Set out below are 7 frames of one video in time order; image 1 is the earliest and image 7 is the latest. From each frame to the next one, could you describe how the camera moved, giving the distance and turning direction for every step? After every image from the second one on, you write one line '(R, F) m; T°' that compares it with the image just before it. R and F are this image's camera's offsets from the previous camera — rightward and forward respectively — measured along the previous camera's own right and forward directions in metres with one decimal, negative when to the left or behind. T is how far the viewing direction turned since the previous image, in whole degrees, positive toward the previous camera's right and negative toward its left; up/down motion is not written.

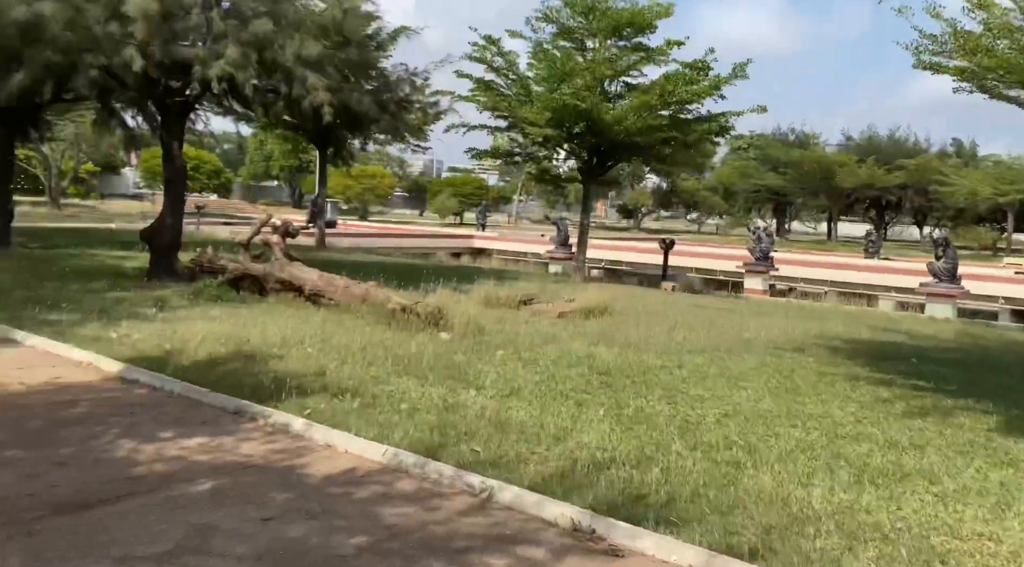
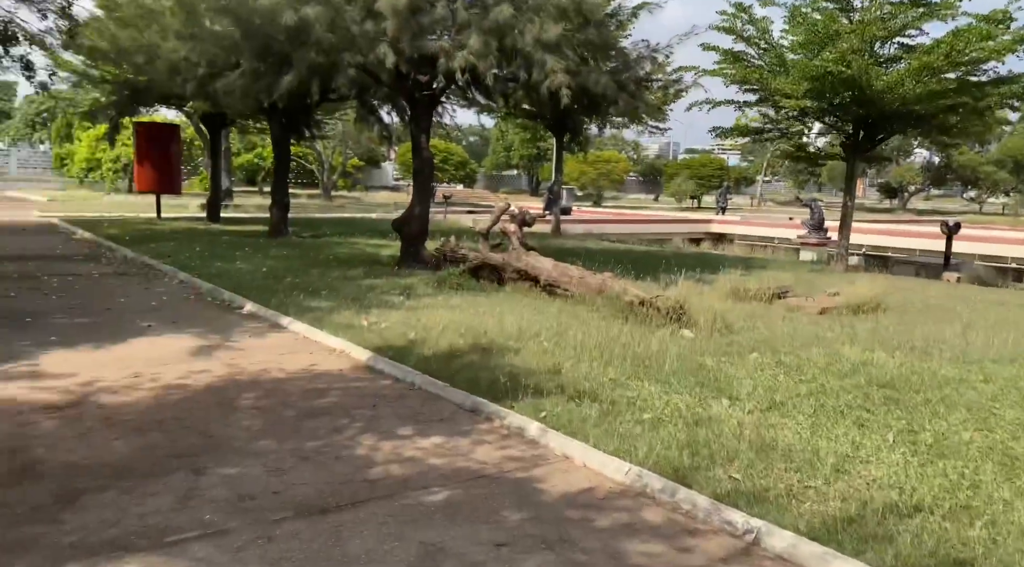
(-0.1, +0.4) m; -14°
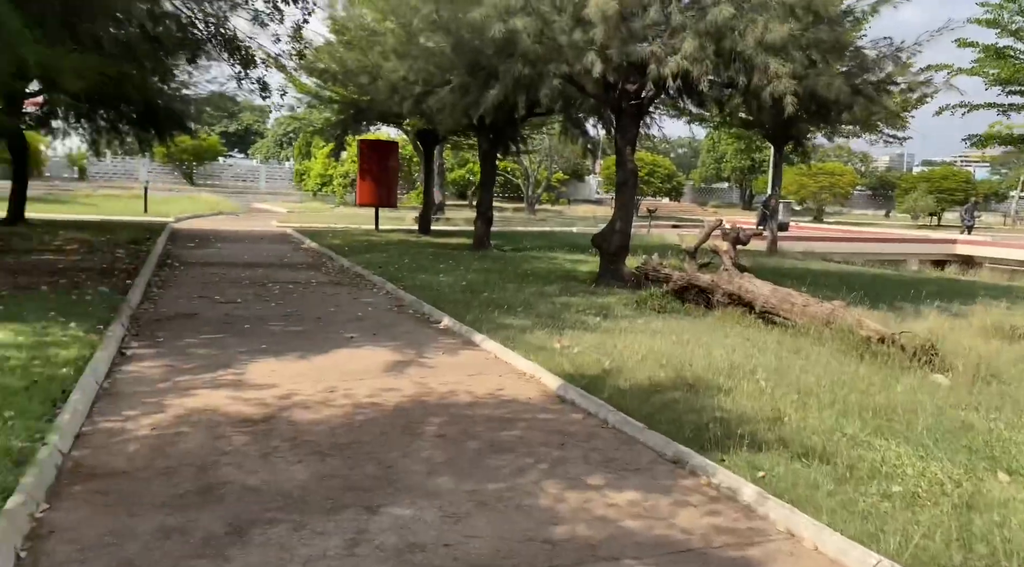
(0.0, +0.5) m; -12°
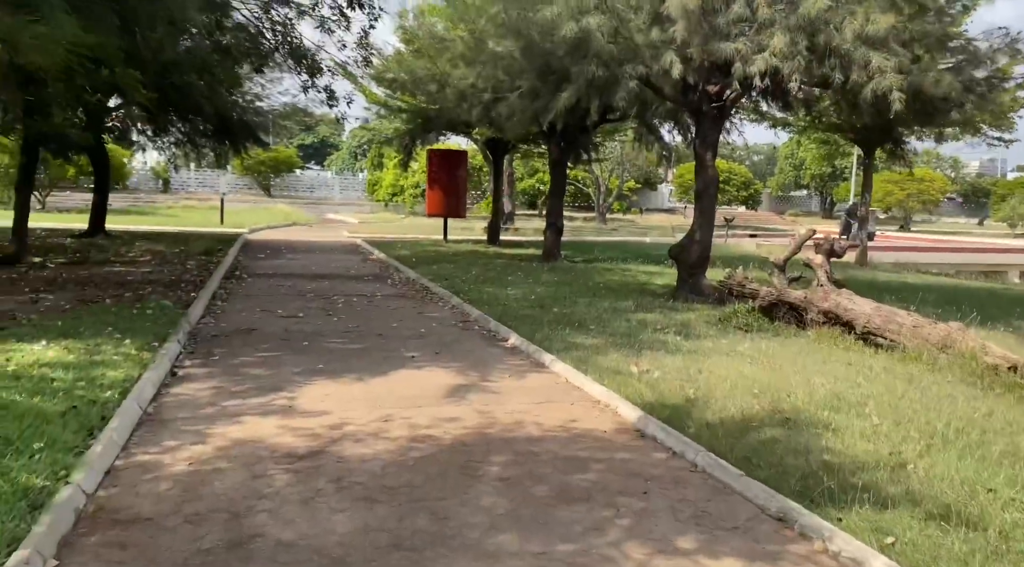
(0.0, +0.6) m; -4°
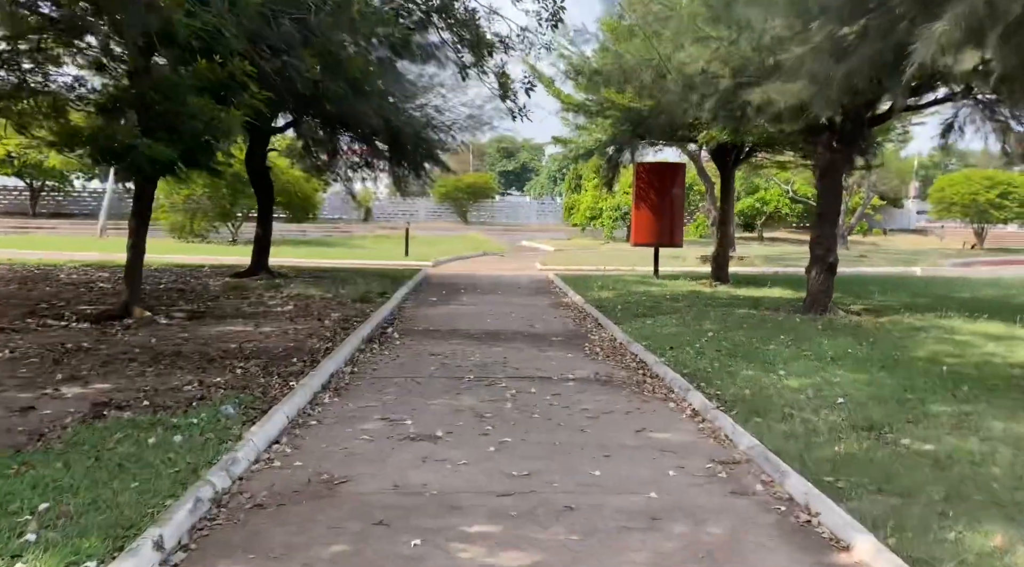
(-0.6, +4.9) m; -12°
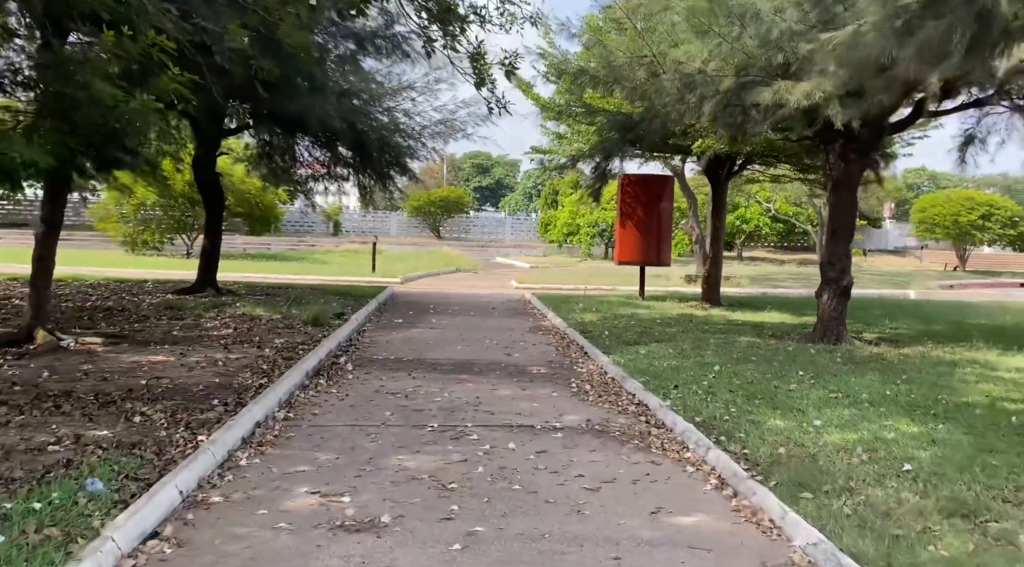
(0.0, +1.8) m; +2°
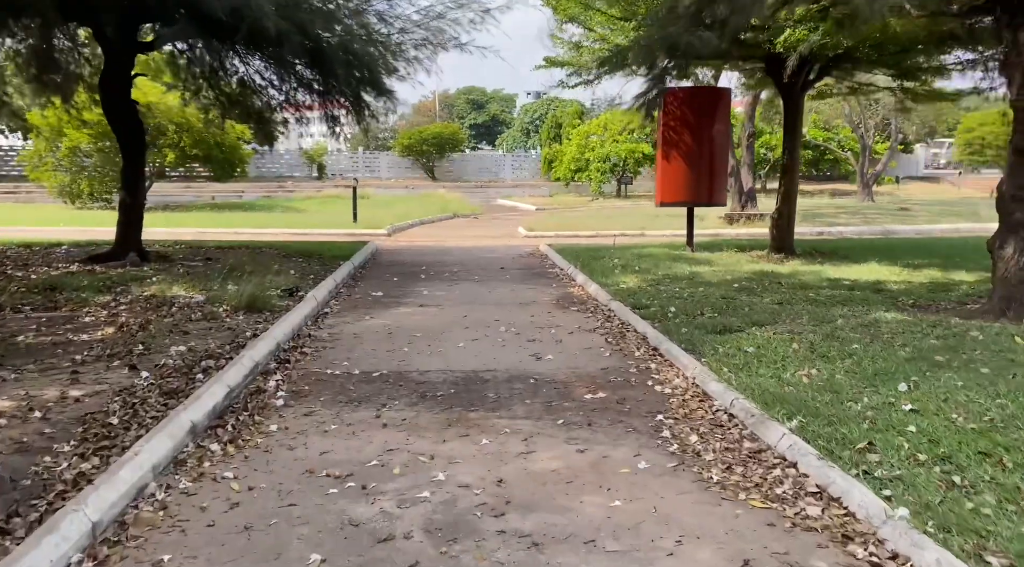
(-0.2, +4.3) m; 0°
